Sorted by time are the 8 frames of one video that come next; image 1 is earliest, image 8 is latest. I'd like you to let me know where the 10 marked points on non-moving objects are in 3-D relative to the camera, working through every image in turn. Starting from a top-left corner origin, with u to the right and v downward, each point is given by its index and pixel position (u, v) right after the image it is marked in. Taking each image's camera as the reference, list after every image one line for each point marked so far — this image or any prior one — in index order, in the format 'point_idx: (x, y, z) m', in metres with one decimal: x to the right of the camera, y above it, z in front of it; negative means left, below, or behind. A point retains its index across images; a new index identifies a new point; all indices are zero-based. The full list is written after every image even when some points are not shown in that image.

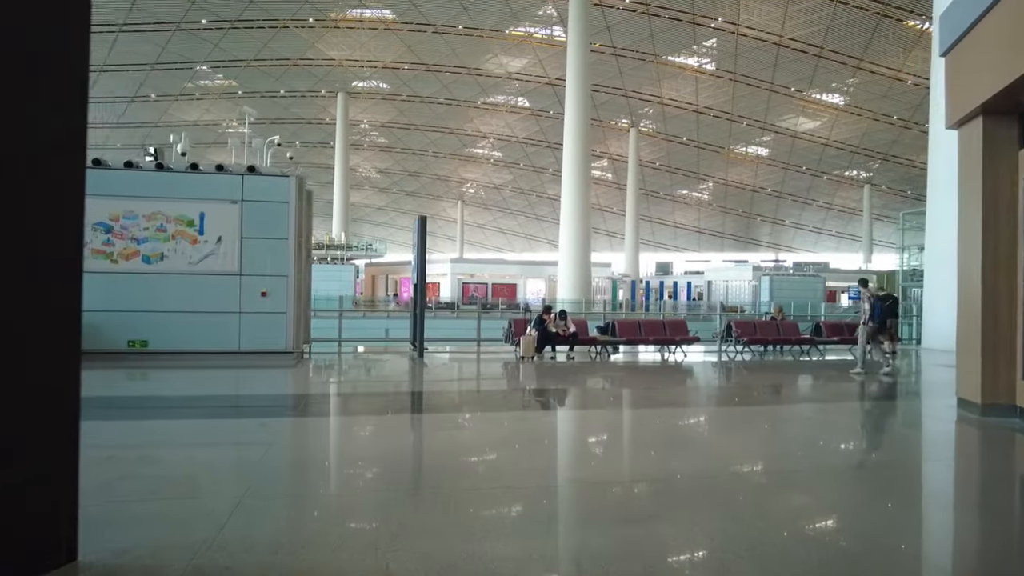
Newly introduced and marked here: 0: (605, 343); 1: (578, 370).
0: (+1.6, -1.0, +11.7) m
1: (+1.0, -1.3, +10.5) m
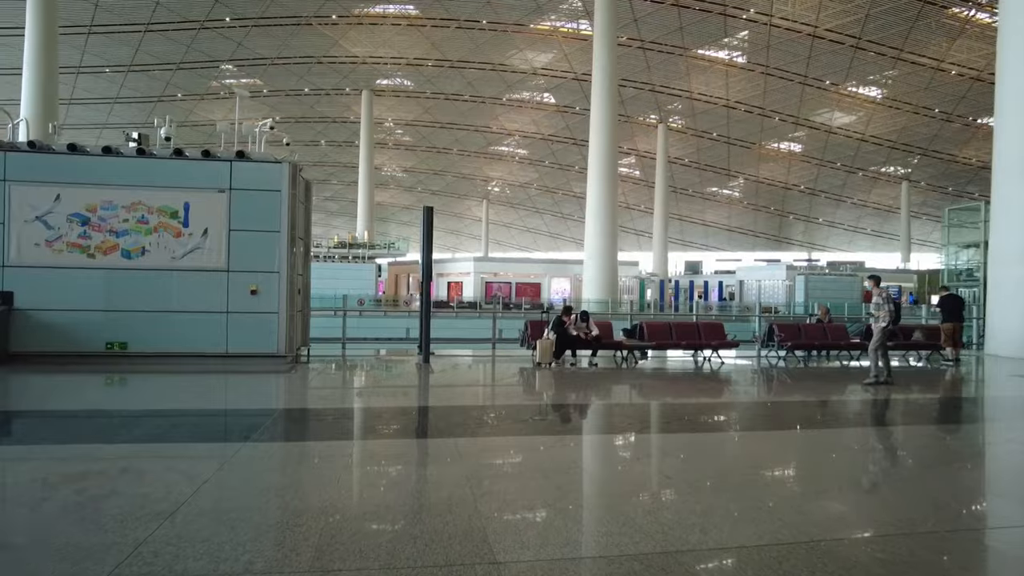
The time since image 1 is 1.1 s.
0: (+1.9, -1.0, +10.8) m
1: (+1.3, -1.3, +9.6) m
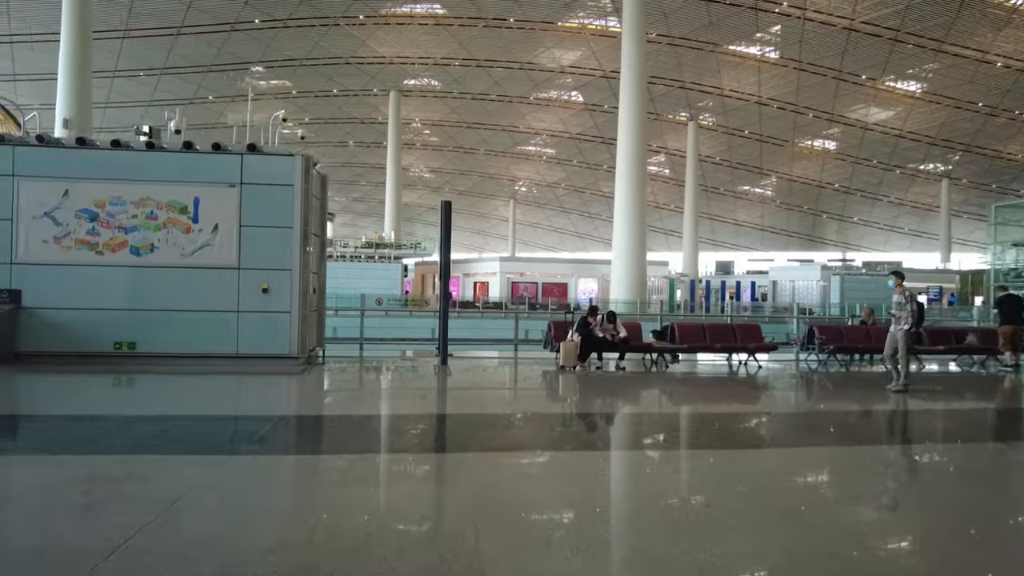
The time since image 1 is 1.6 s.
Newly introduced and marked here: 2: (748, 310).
0: (+2.3, -1.0, +10.3) m
1: (+1.6, -1.3, +9.1) m
2: (+6.8, -0.7, +19.5) m
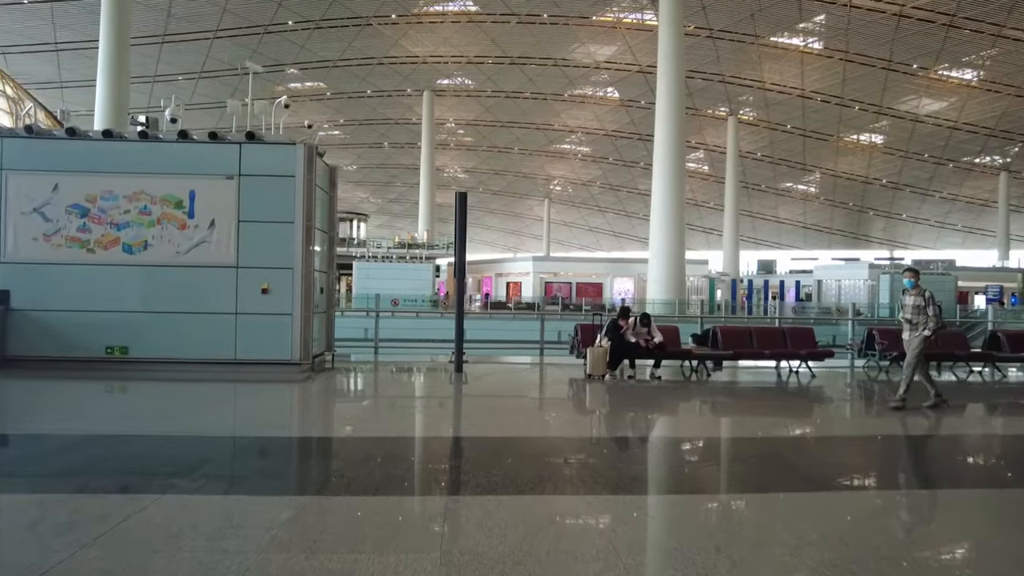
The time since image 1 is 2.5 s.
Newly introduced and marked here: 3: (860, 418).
0: (+2.6, -1.0, +9.5) m
1: (+1.9, -1.3, +8.4) m
2: (+7.7, -0.6, +18.4) m
3: (+3.8, -1.4, +7.3) m
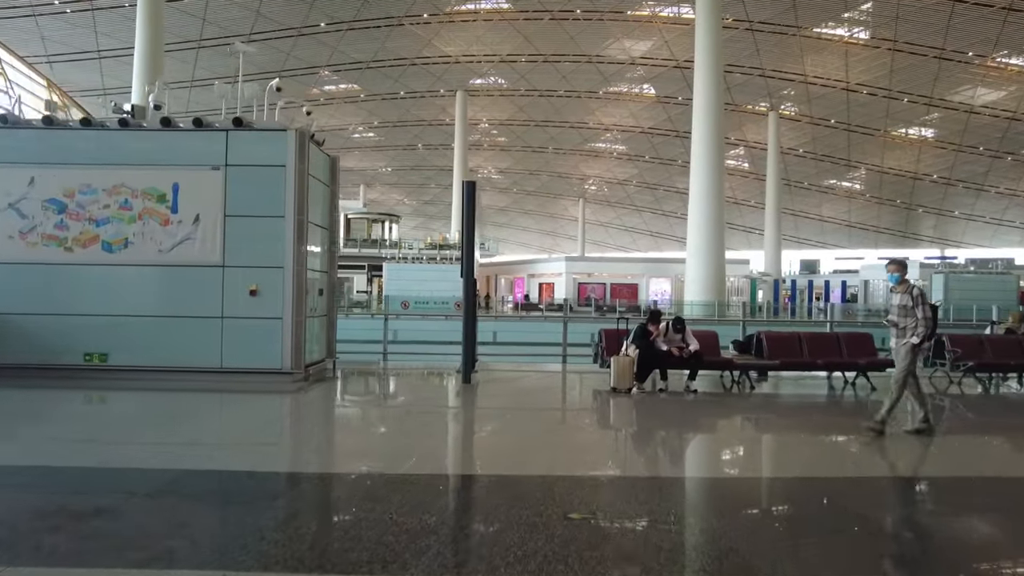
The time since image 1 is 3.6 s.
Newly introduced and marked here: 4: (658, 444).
0: (+2.9, -1.0, +8.6) m
1: (+2.1, -1.3, +7.6) m
2: (+8.4, -0.6, +17.3) m
3: (+3.9, -1.4, +6.3) m
4: (+1.3, -1.4, +6.1) m
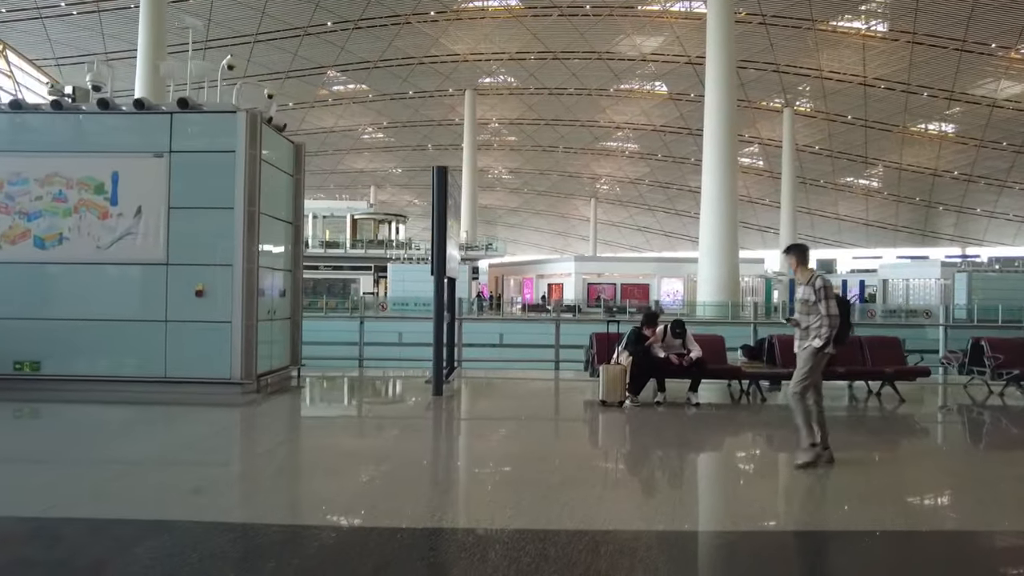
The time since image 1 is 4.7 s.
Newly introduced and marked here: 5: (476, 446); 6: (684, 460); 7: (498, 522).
0: (+2.8, -1.0, +7.9) m
1: (+2.0, -1.3, +6.9) m
2: (+8.5, -0.6, +16.5) m
3: (+3.8, -1.4, +5.6) m
4: (+1.2, -1.4, +5.4) m
5: (-0.3, -1.4, +6.2) m
6: (+1.4, -1.4, +5.6) m
7: (0.0, -1.4, +4.3) m
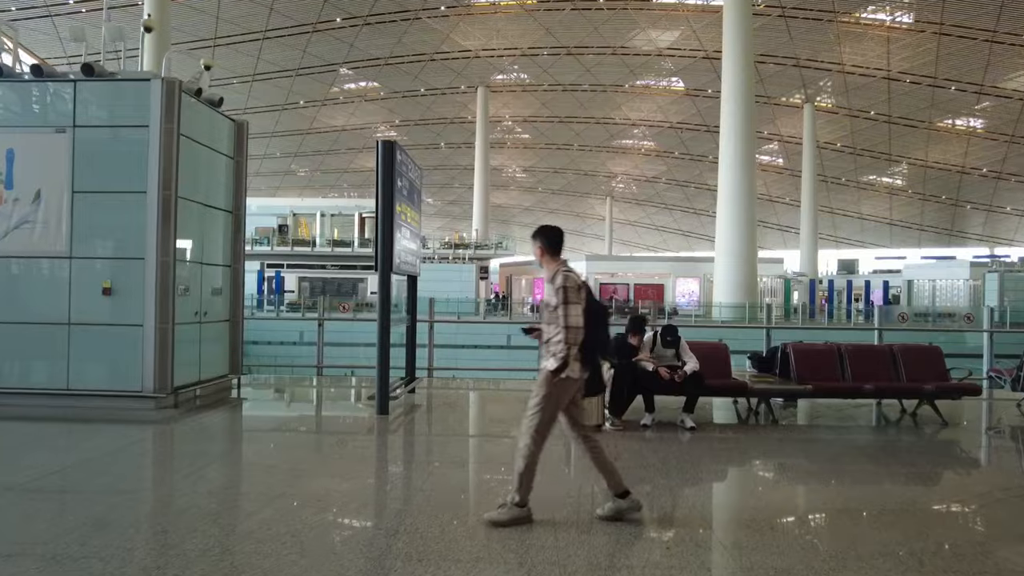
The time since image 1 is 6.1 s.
0: (+2.7, -1.0, +7.0) m
1: (+1.8, -1.3, +6.0) m
2: (+8.5, -0.6, +15.4) m
3: (+3.5, -1.4, +4.7) m
4: (+0.9, -1.4, +4.6) m
5: (-0.5, -1.4, +5.4) m
6: (+1.2, -1.4, +4.8) m
7: (-0.3, -1.4, +3.5) m
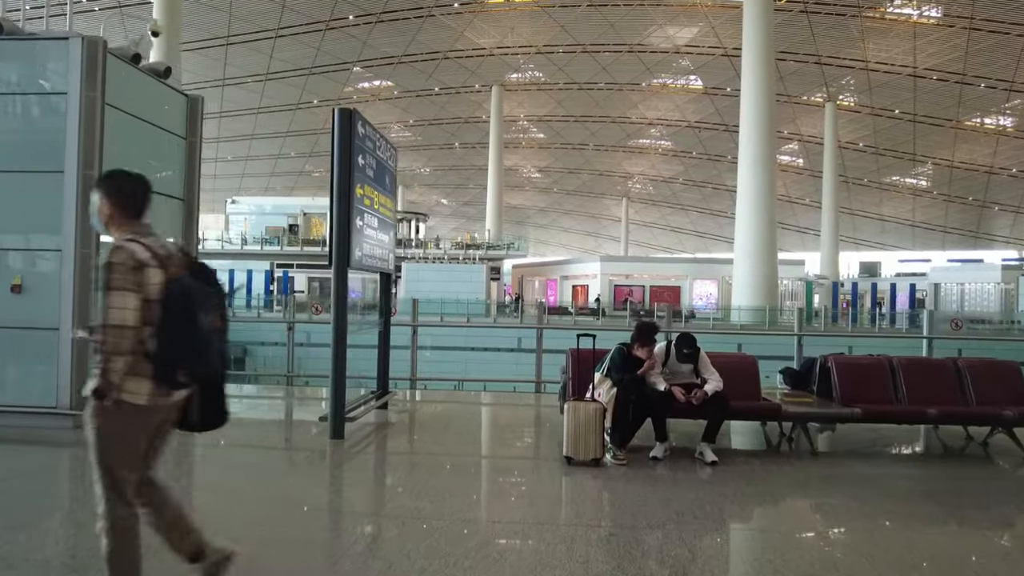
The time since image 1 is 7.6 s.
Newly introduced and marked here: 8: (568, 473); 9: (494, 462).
0: (+2.6, -1.0, +6.3) m
1: (+1.7, -1.3, +5.2) m
2: (+8.7, -0.7, +14.5) m
3: (+3.4, -1.4, +3.9) m
4: (+0.9, -1.4, +3.8) m
5: (-0.6, -1.4, +4.7) m
6: (+1.1, -1.4, +4.0) m
7: (-0.4, -1.4, +2.8) m
8: (+0.4, -1.3, +5.1) m
9: (-0.1, -1.4, +5.6) m
